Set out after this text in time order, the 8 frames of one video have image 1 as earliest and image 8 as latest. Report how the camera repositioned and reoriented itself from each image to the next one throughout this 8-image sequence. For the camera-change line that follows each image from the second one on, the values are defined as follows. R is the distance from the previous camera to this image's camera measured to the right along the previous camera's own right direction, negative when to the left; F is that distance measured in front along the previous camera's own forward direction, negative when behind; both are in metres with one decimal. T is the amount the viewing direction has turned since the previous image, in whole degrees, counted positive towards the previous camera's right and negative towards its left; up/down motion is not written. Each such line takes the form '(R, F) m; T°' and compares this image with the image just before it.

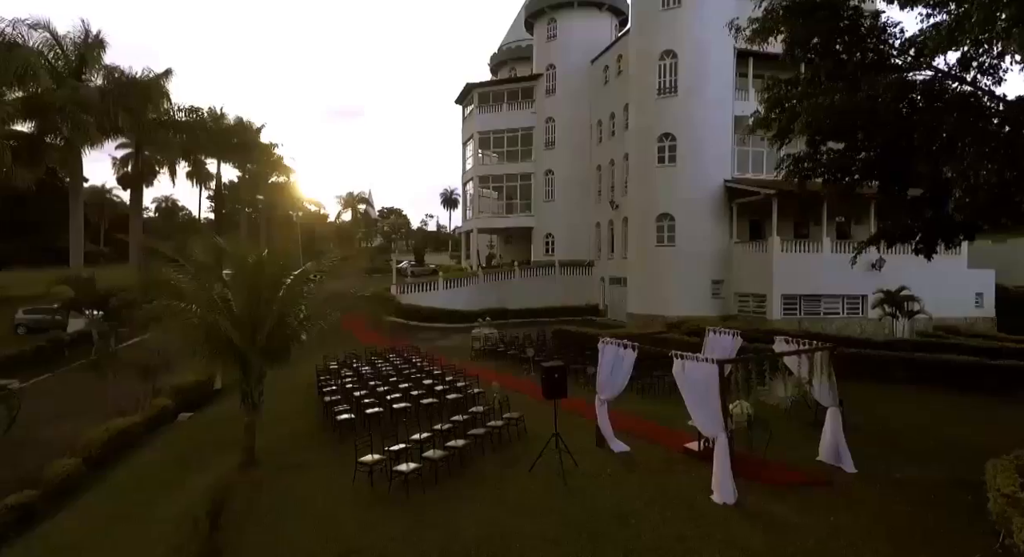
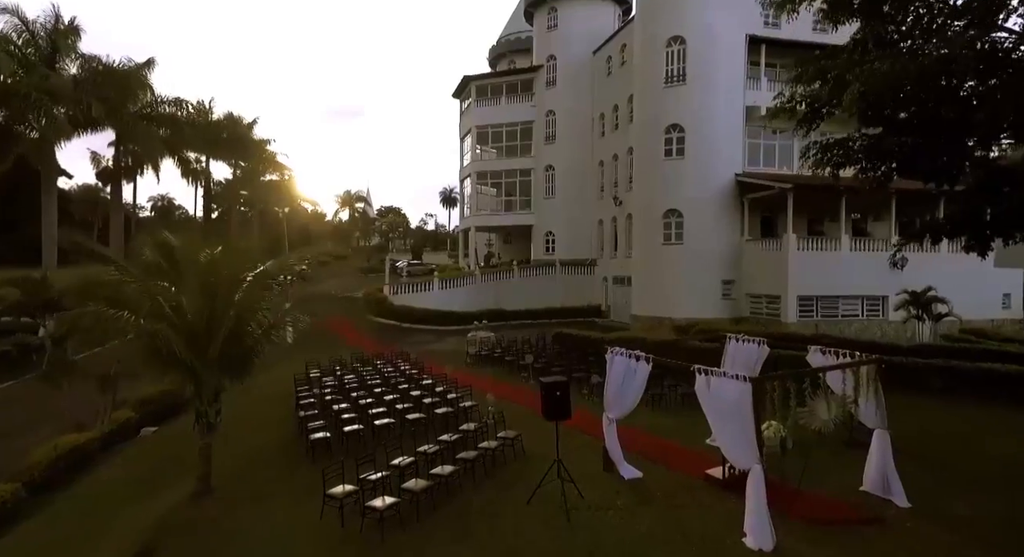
(+0.1, +1.6) m; 0°
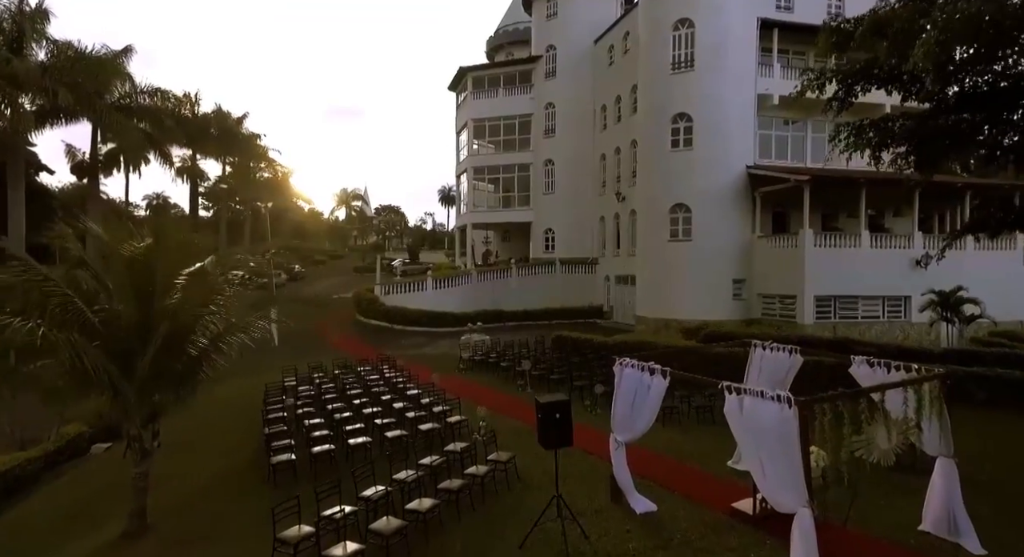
(+0.1, +1.6) m; 0°
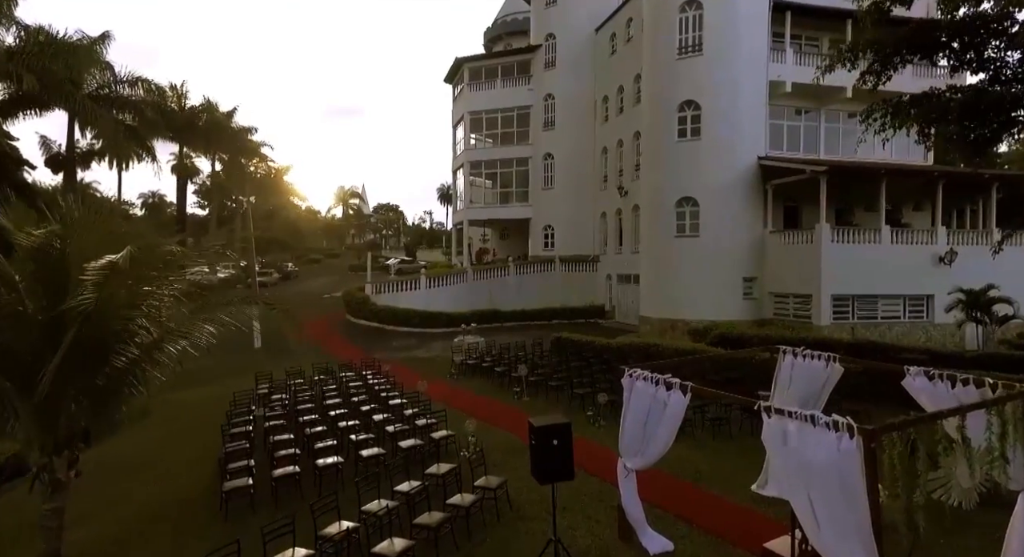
(+0.1, +1.4) m; 0°
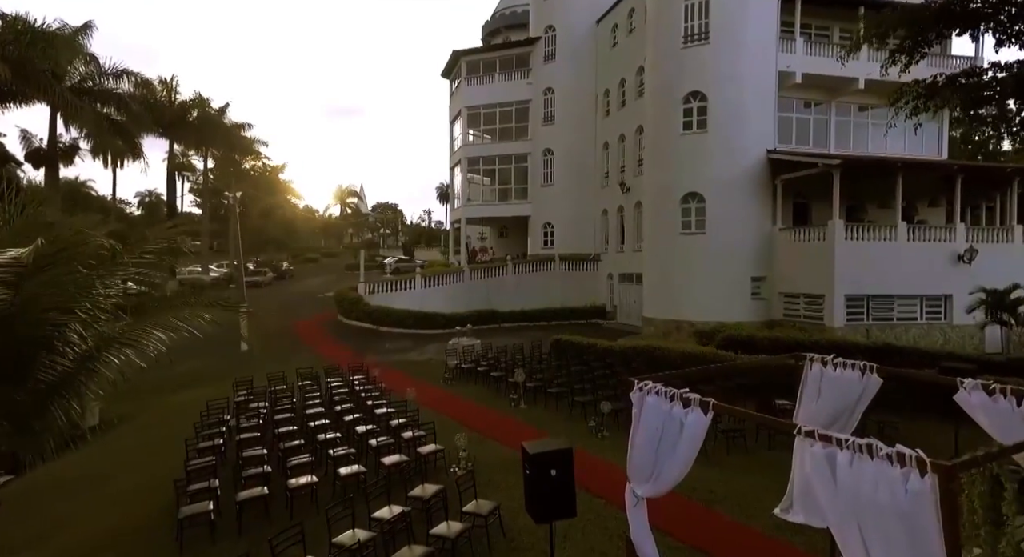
(+0.1, +1.0) m; 0°
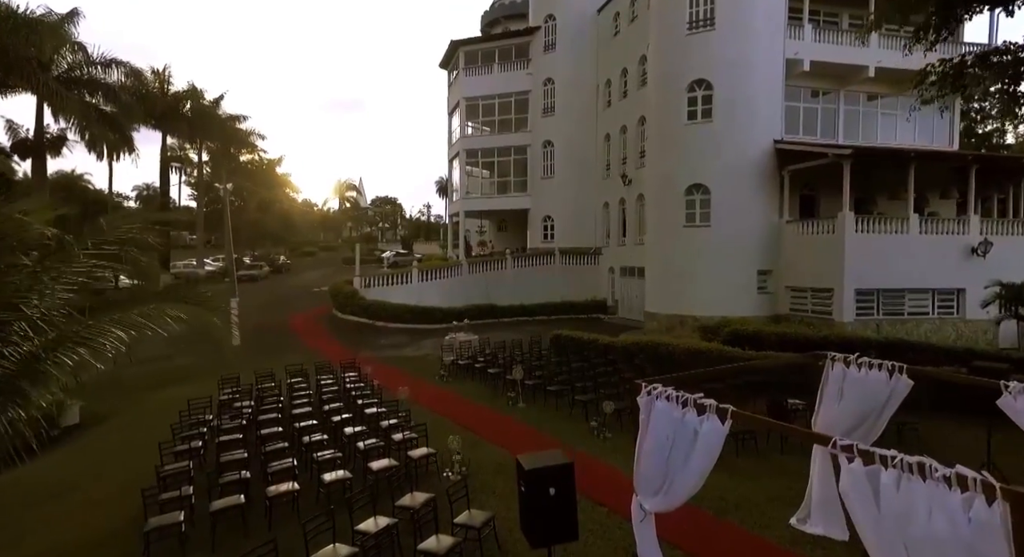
(+0.1, +0.7) m; 0°
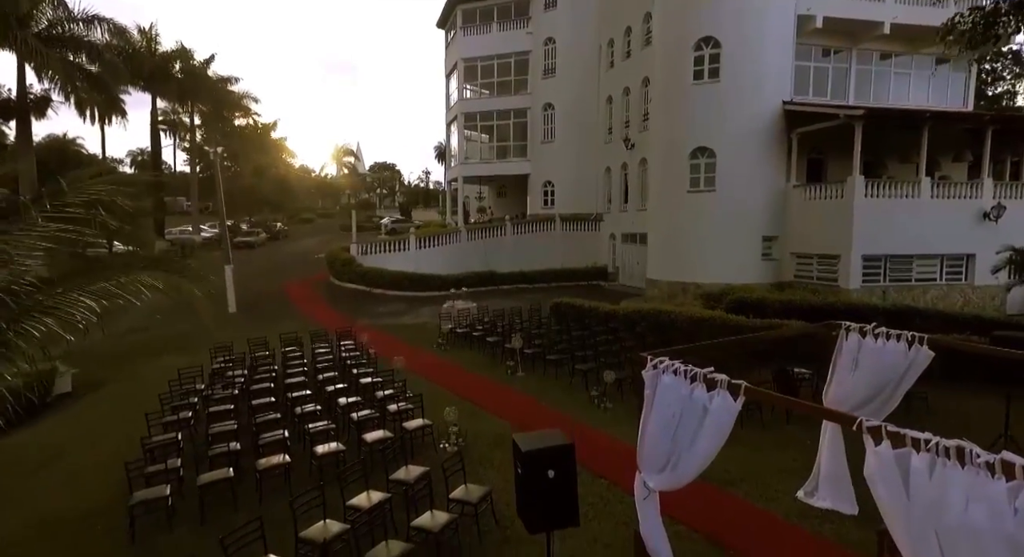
(0.0, +0.4) m; 0°
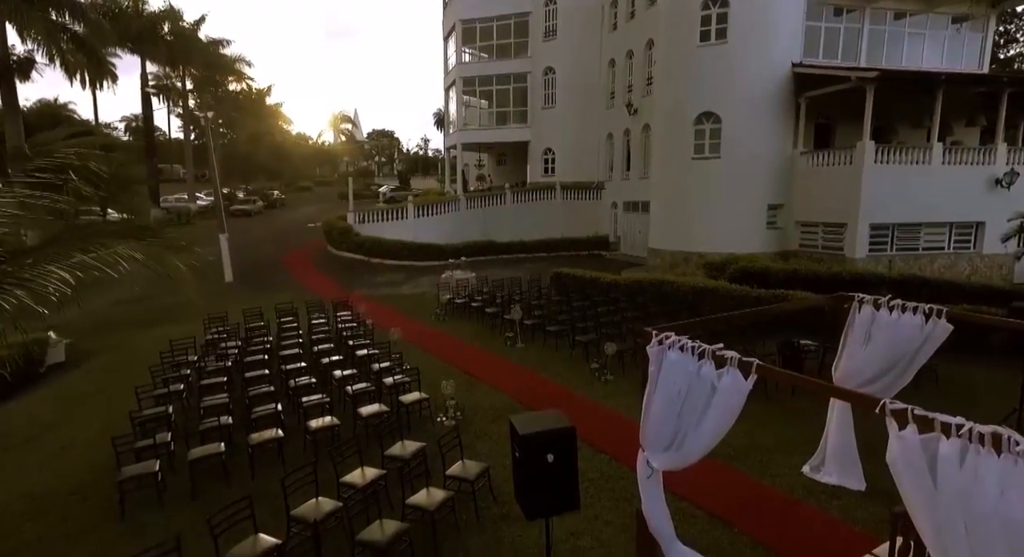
(0.0, +0.3) m; 0°
